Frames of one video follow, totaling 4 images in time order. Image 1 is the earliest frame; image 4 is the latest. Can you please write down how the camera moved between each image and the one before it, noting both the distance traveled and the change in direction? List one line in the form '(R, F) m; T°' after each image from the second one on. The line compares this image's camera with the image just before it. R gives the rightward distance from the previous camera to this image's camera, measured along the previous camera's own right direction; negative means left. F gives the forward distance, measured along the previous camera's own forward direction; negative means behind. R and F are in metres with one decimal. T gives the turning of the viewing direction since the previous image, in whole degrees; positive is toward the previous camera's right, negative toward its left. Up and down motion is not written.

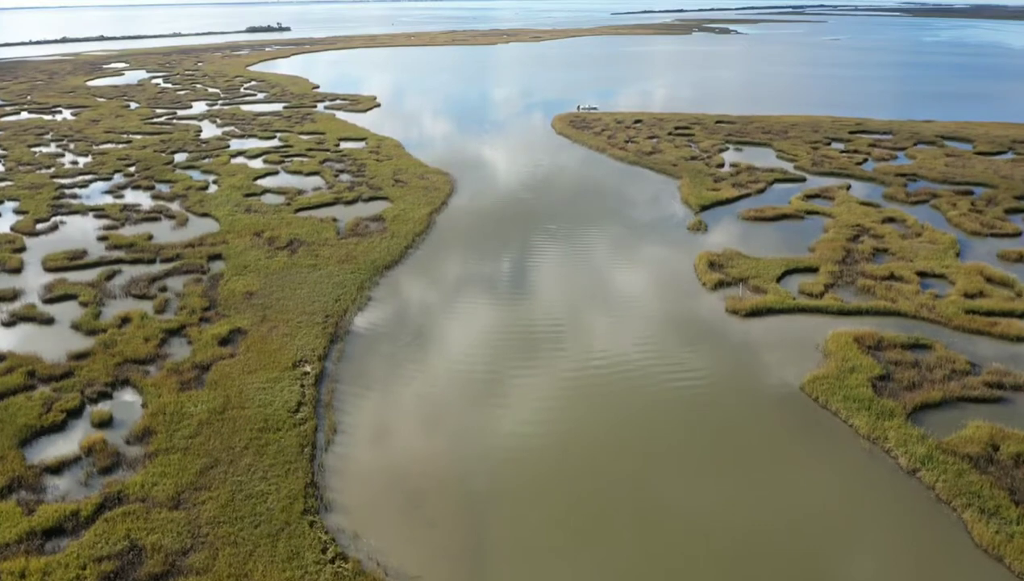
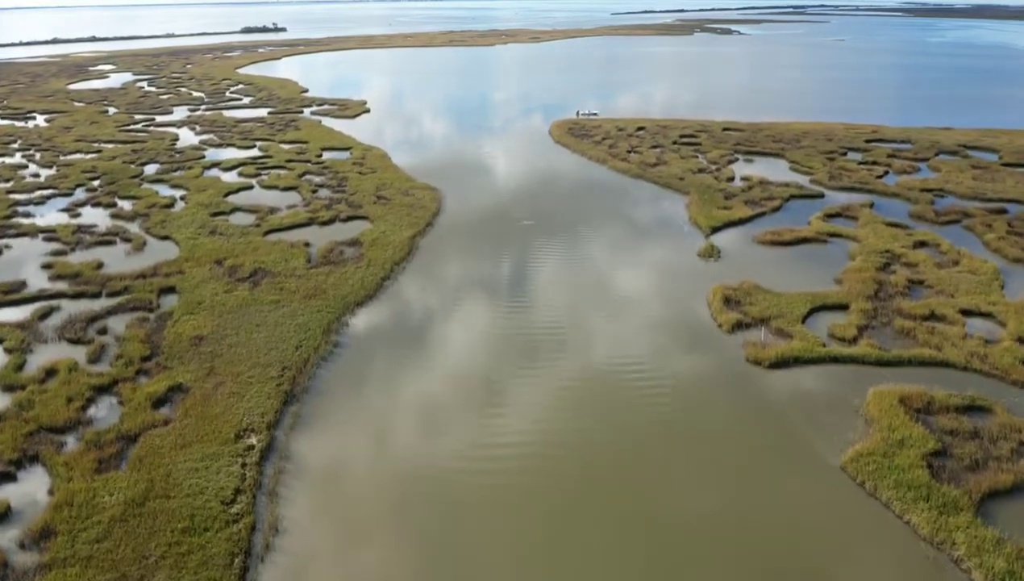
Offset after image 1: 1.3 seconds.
(+0.4, +2.4) m; 0°
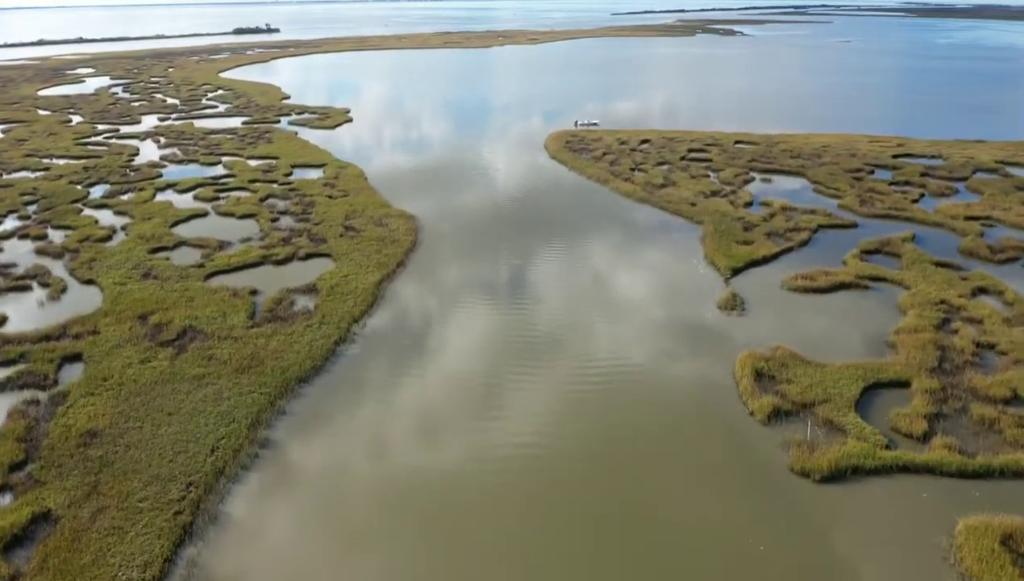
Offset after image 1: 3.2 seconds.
(+0.5, +3.5) m; 0°
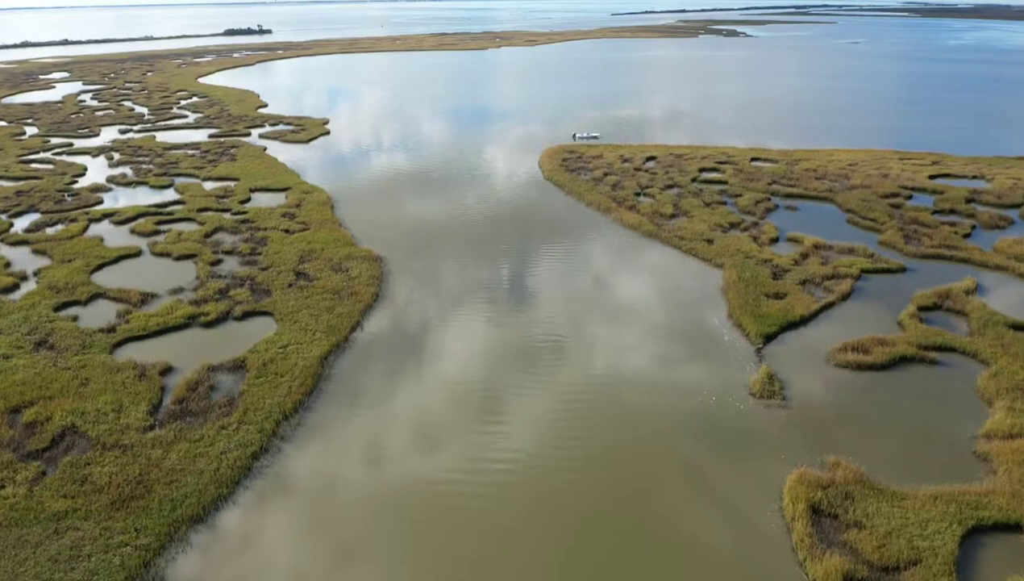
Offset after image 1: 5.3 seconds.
(+0.6, +3.8) m; 0°
